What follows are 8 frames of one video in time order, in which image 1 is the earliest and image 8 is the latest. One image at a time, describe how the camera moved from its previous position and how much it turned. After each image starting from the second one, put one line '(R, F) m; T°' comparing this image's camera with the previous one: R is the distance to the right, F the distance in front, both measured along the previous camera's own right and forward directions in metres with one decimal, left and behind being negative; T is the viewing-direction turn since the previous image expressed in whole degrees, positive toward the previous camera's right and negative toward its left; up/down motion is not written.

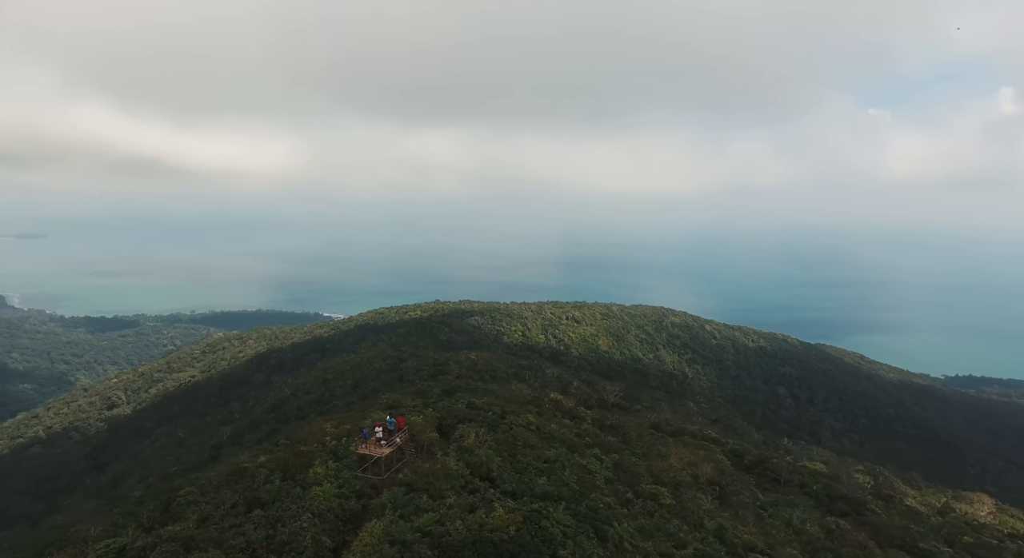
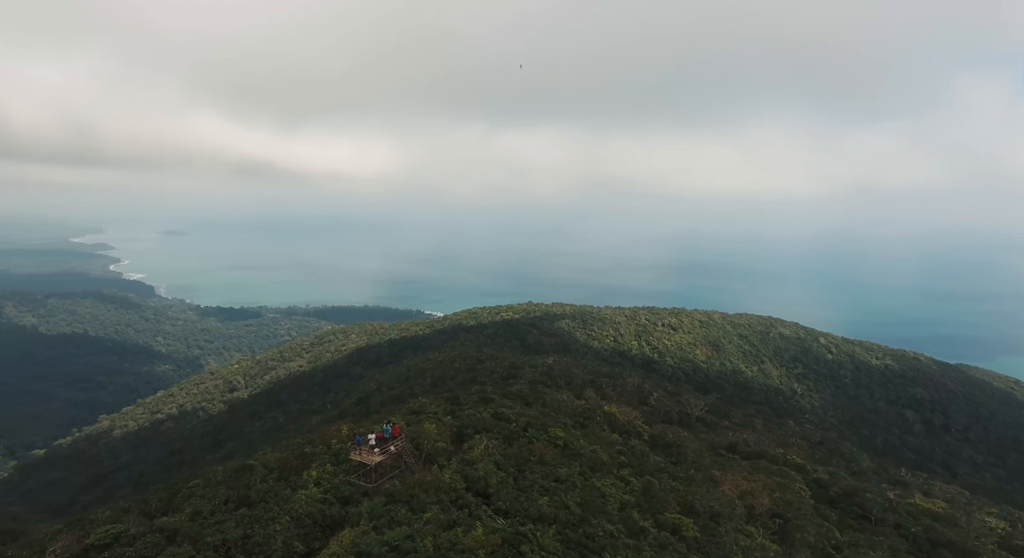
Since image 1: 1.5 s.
(+1.6, +0.4) m; -10°
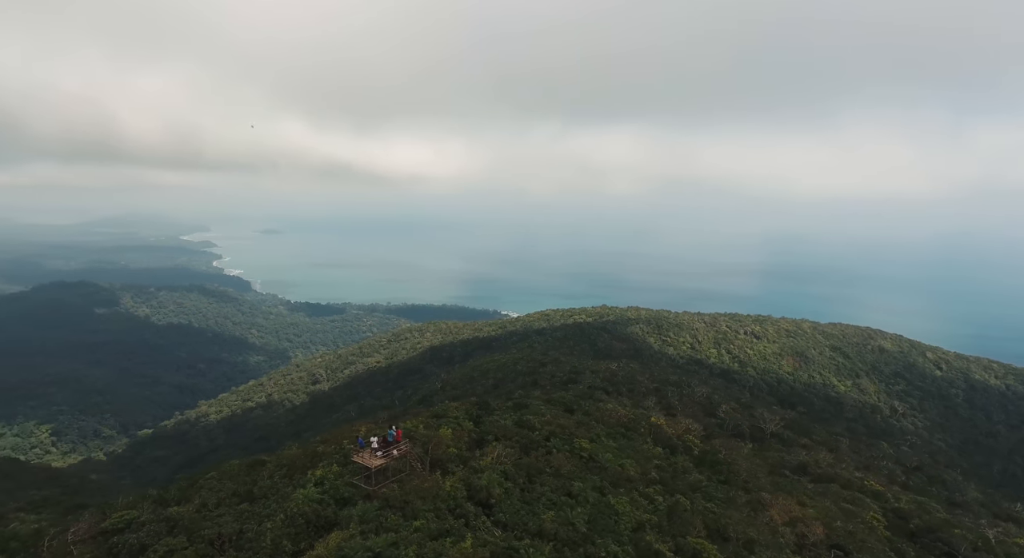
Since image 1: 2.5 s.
(+1.2, +0.3) m; -8°
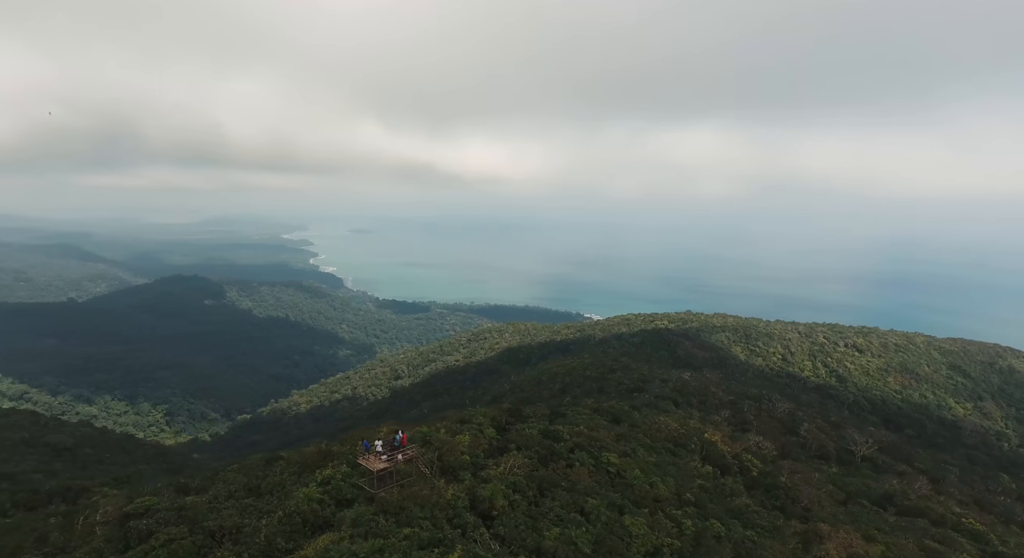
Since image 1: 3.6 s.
(+1.2, +0.3) m; -8°
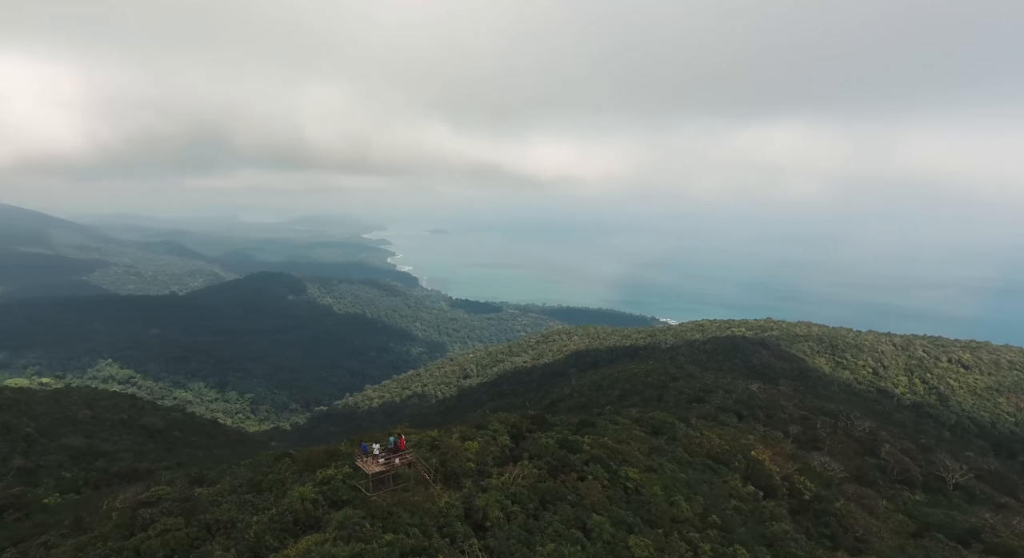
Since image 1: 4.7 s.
(+1.2, +0.3) m; -7°
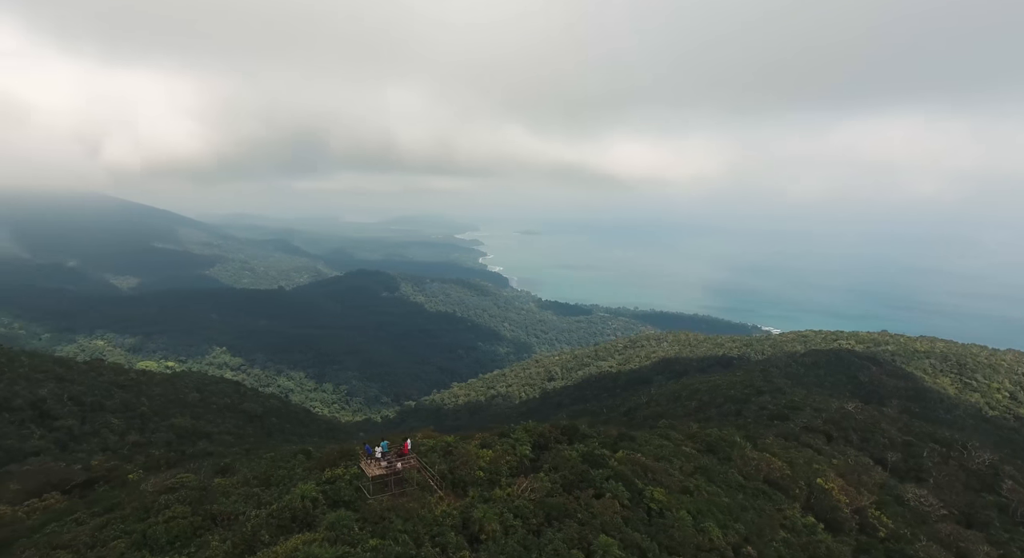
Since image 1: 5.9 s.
(+1.4, +0.4) m; -9°
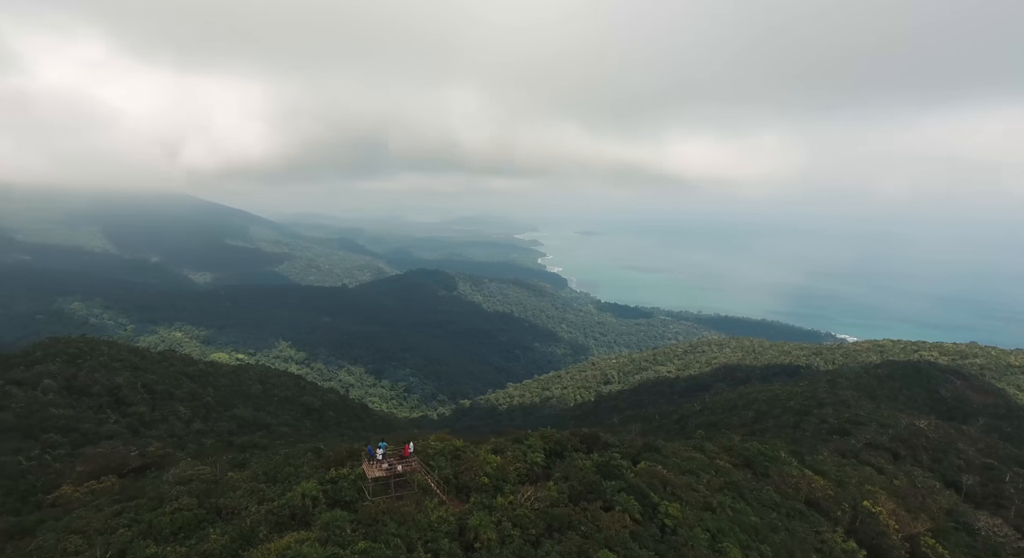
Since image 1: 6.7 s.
(+0.9, +0.2) m; -6°
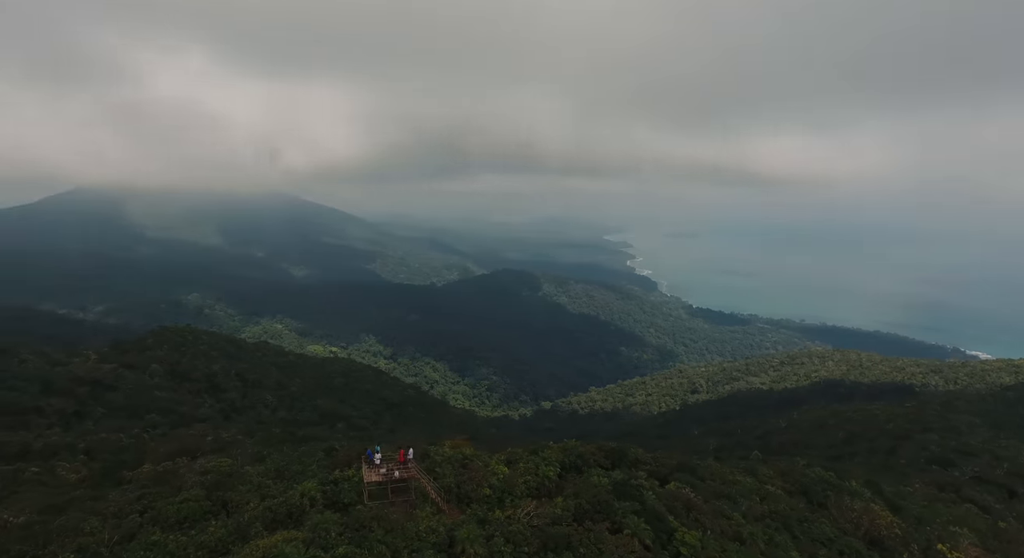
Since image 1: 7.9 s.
(+1.4, +0.4) m; -9°
